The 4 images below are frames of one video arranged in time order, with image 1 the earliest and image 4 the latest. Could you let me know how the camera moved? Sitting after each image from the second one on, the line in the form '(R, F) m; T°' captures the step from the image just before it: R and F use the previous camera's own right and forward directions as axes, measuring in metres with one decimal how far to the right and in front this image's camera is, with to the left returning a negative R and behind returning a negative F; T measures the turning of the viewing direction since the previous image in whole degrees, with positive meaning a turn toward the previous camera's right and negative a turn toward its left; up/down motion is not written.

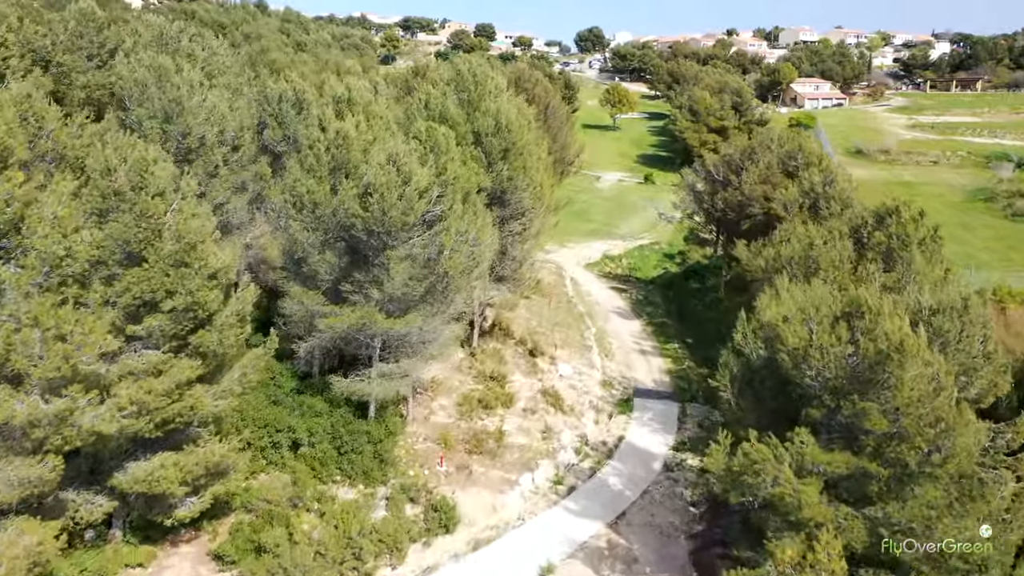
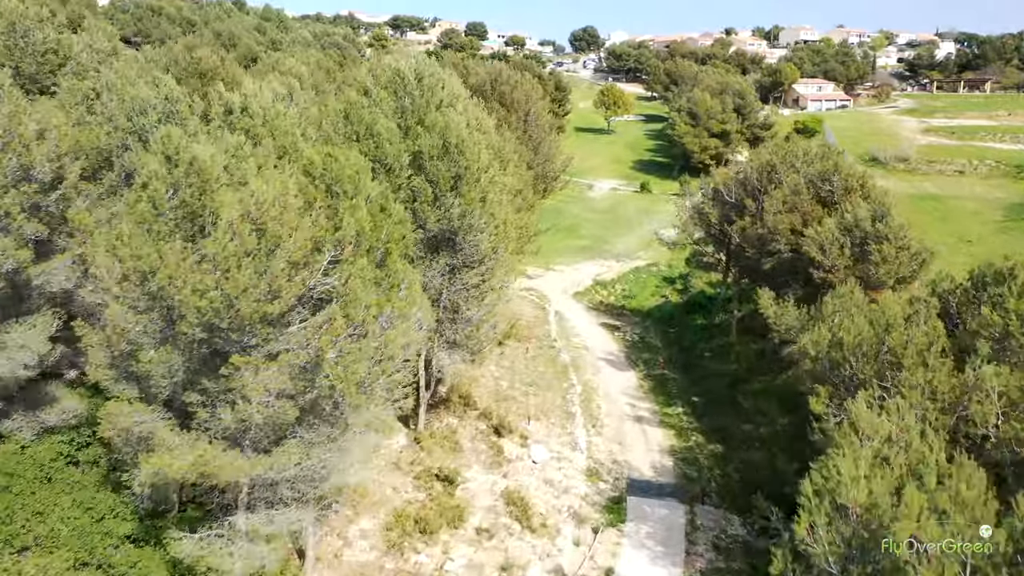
(+1.0, +5.7) m; 0°
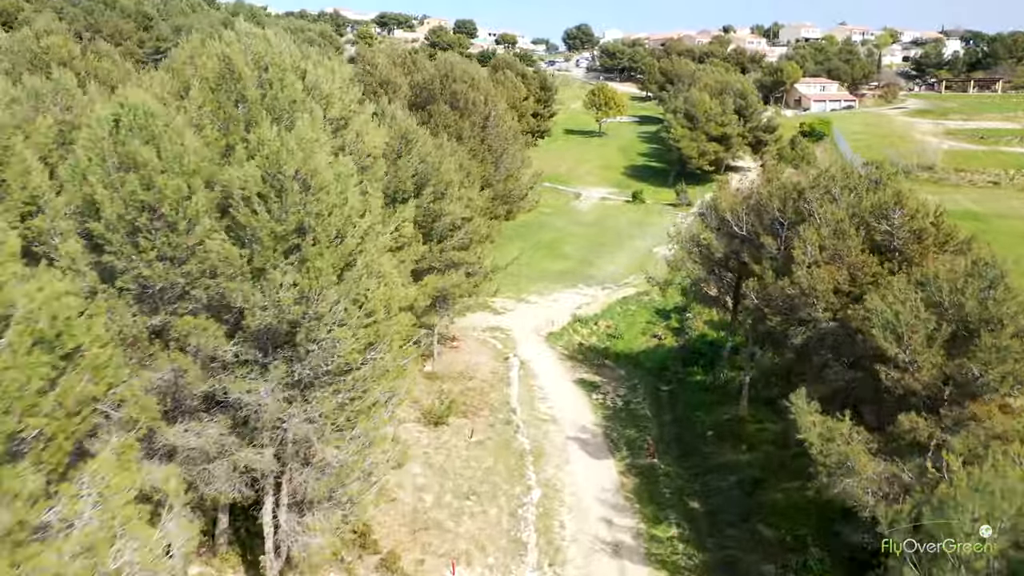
(+1.6, +6.8) m; 0°
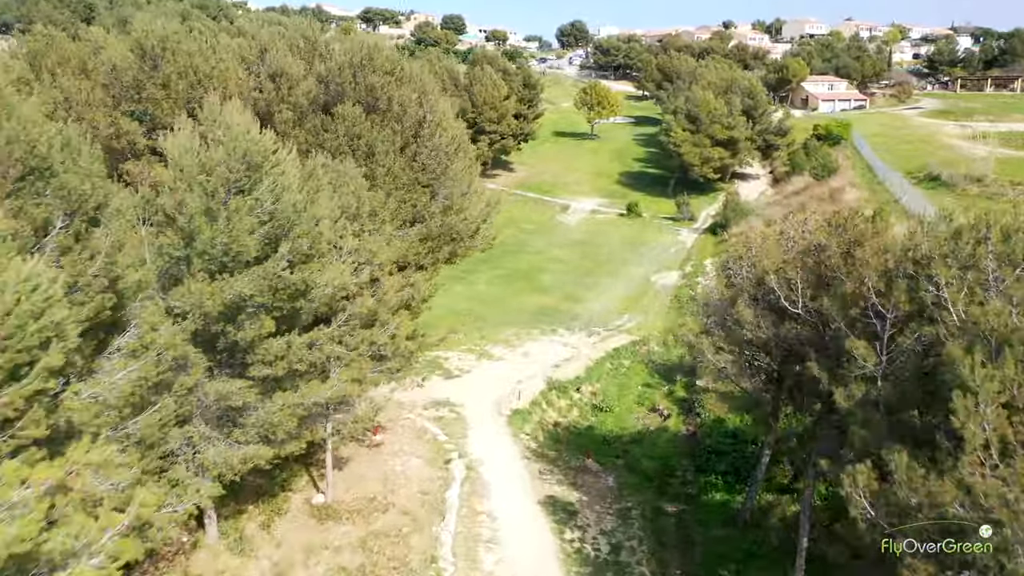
(+1.5, +8.3) m; 0°
